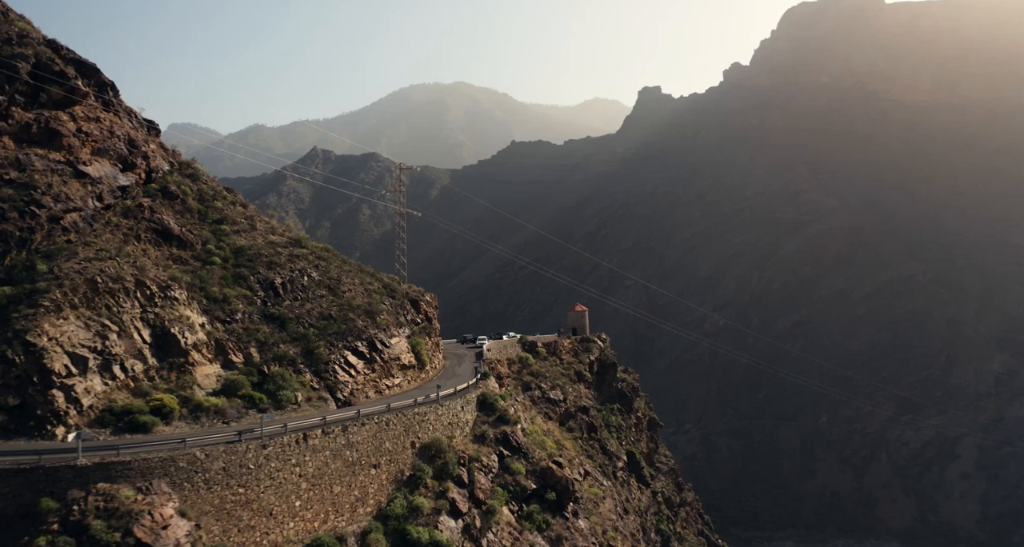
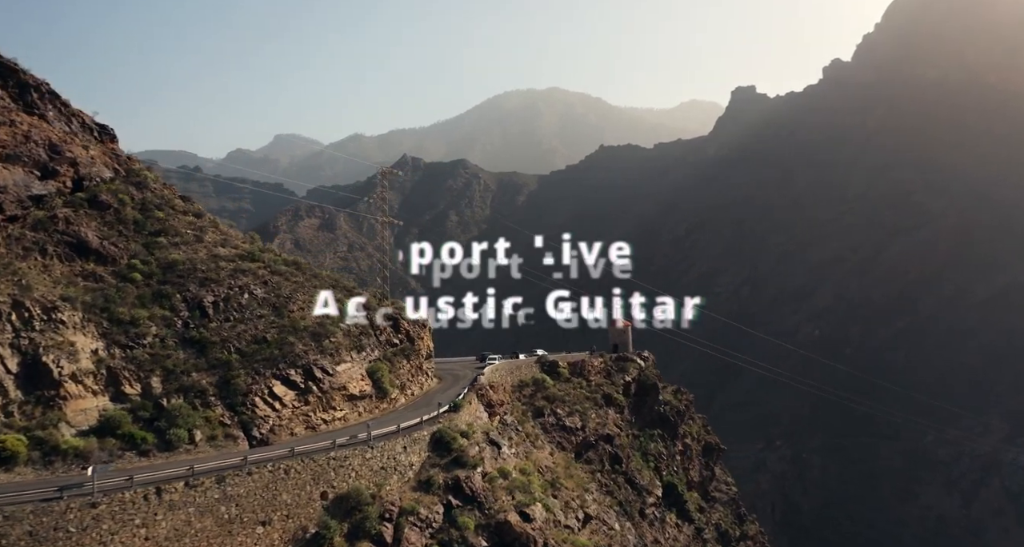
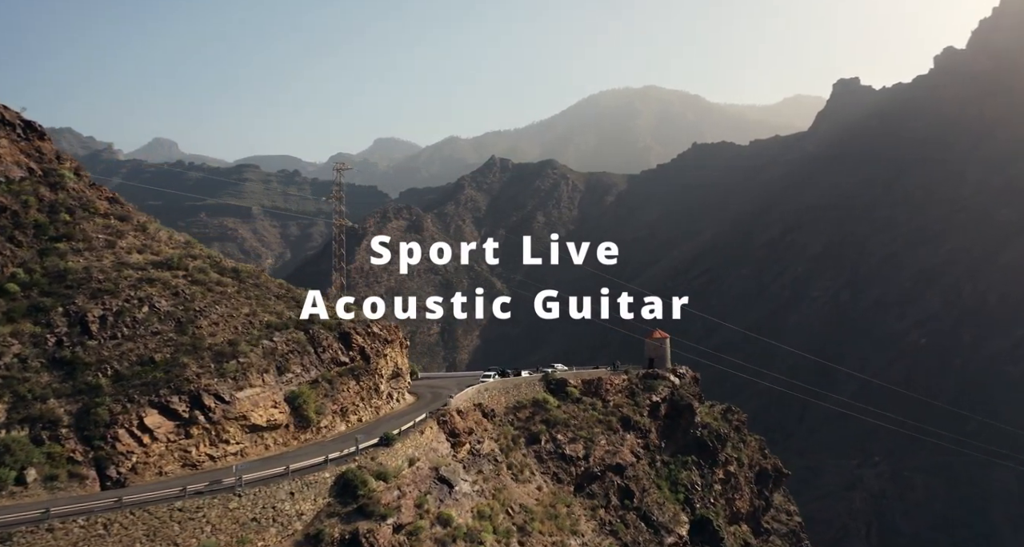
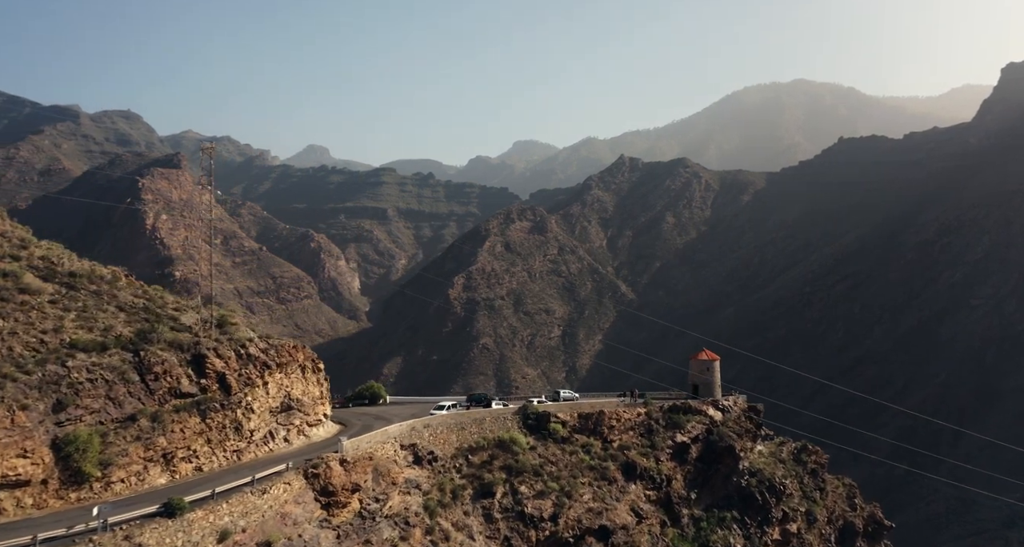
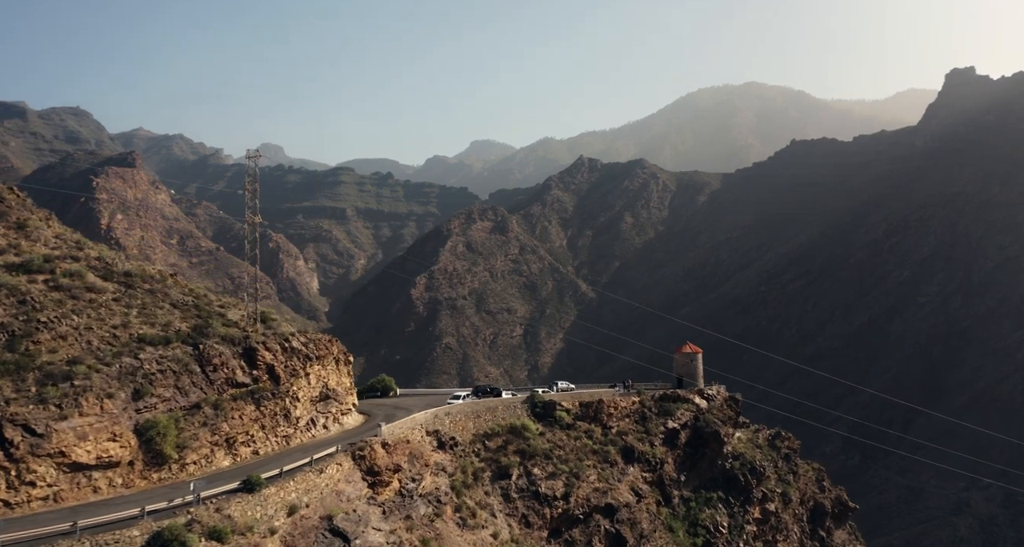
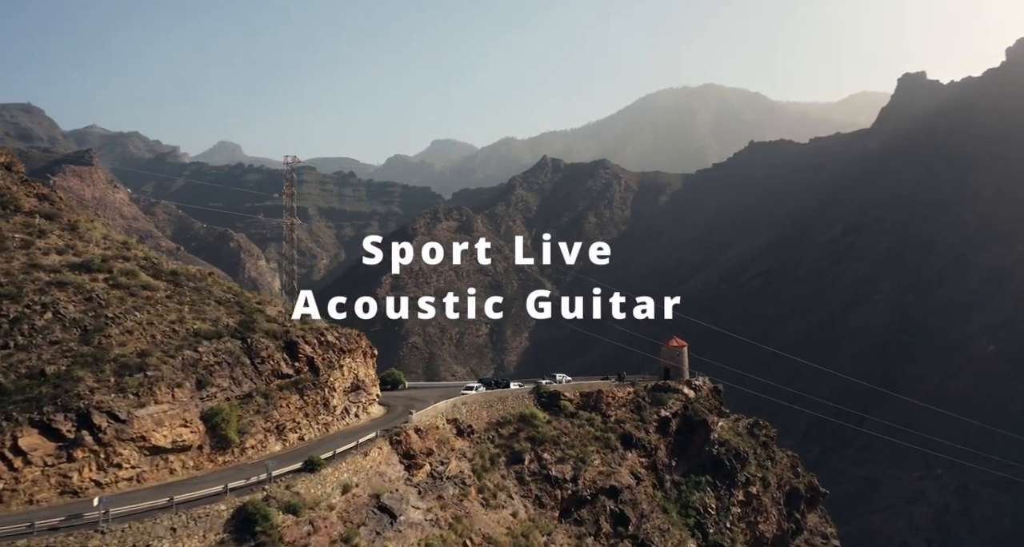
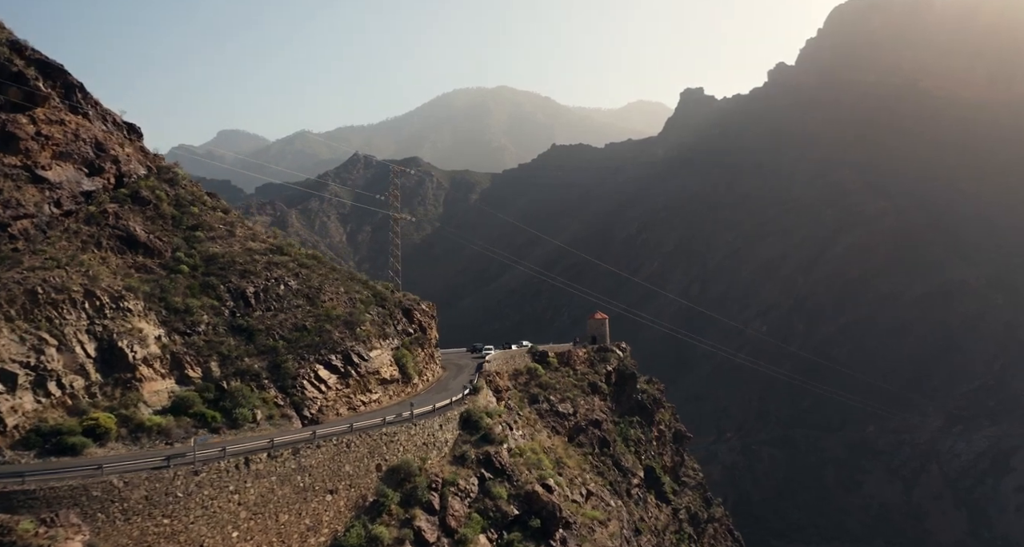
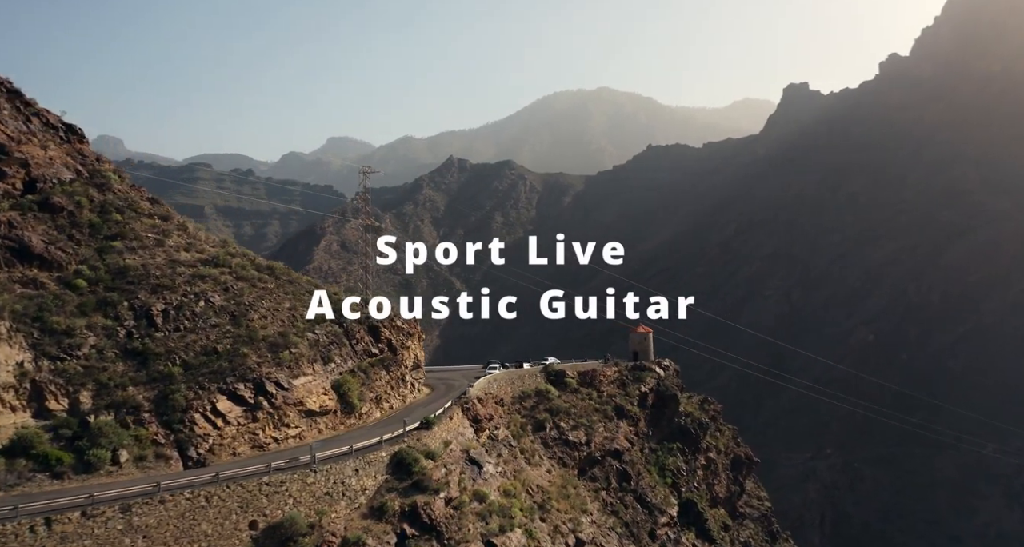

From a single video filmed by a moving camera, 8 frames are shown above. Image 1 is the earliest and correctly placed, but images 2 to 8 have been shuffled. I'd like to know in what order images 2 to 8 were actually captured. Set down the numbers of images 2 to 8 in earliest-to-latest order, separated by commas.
7, 2, 8, 3, 6, 5, 4
